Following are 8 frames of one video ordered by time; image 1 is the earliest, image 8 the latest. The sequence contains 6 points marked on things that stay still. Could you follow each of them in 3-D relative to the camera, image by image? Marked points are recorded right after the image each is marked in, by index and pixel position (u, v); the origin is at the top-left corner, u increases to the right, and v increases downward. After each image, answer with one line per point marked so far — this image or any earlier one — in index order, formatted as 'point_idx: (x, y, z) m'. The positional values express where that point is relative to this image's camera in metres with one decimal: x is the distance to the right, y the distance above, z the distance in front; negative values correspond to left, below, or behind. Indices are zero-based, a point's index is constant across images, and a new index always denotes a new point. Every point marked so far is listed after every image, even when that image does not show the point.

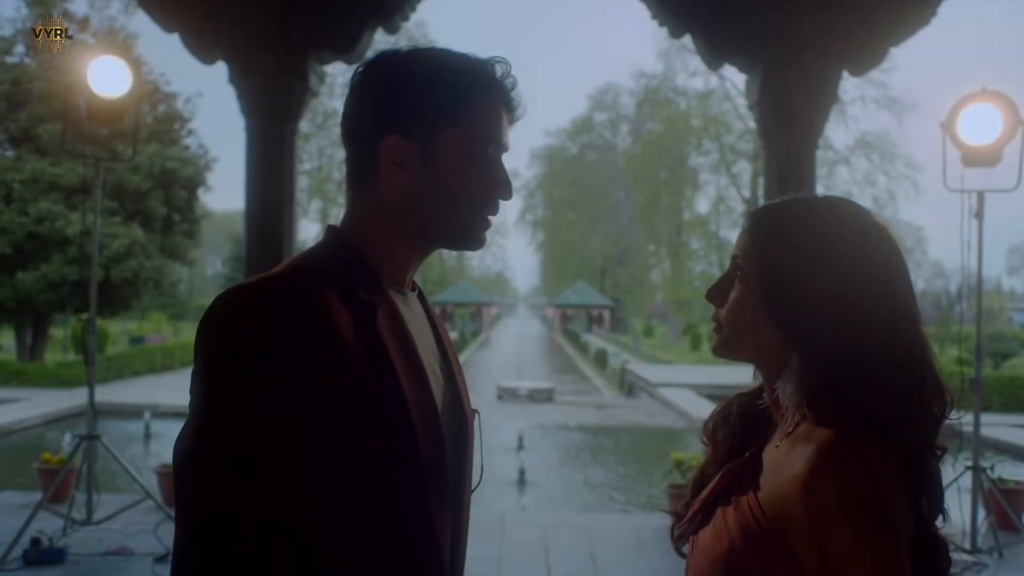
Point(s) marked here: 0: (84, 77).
0: (-1.6, +0.8, +4.3) m
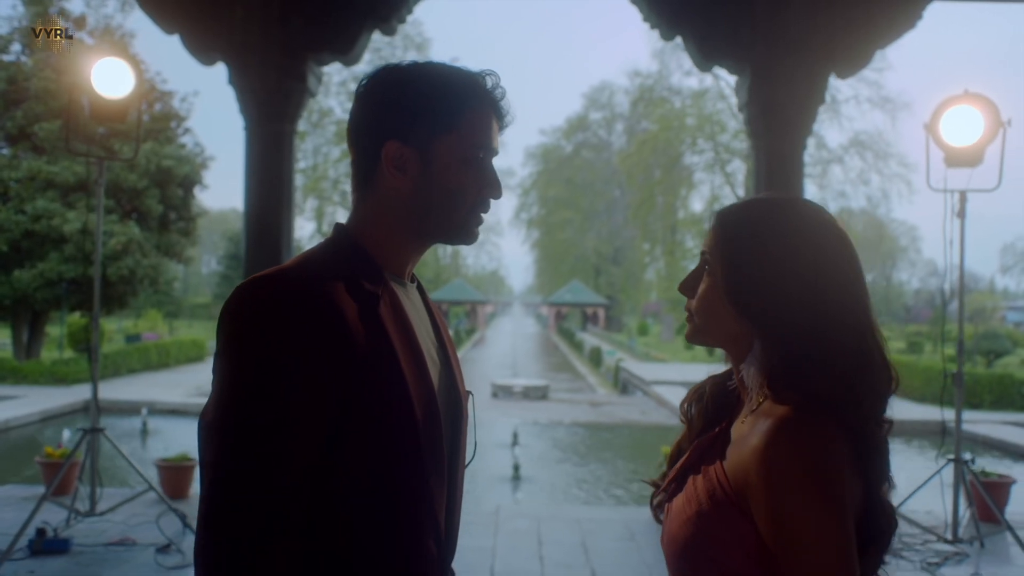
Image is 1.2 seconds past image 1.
0: (-1.6, +0.8, +4.4) m
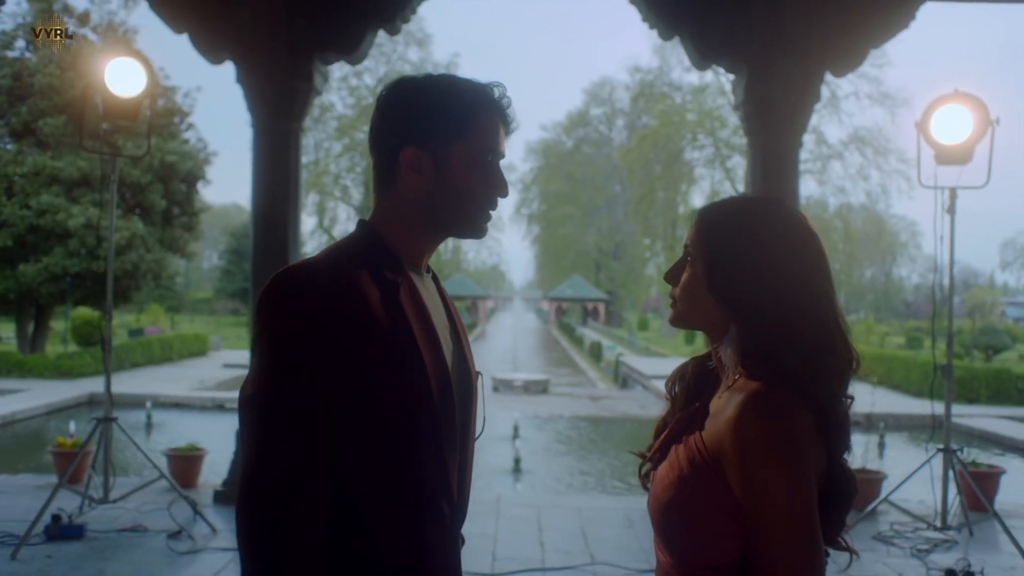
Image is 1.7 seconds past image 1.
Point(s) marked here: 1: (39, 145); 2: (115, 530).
0: (-1.6, +0.8, +4.5) m
1: (-6.3, +1.9, +15.0) m
2: (-1.6, -1.0, +4.5) m
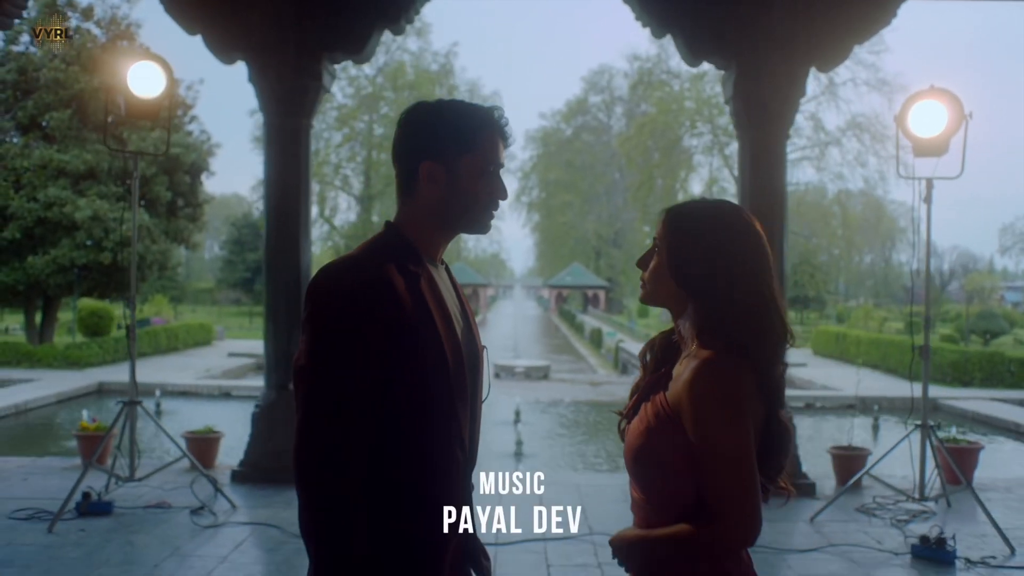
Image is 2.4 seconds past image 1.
0: (-1.6, +0.9, +4.8) m
1: (-6.3, +2.0, +15.2) m
2: (-1.6, -0.9, +4.8) m
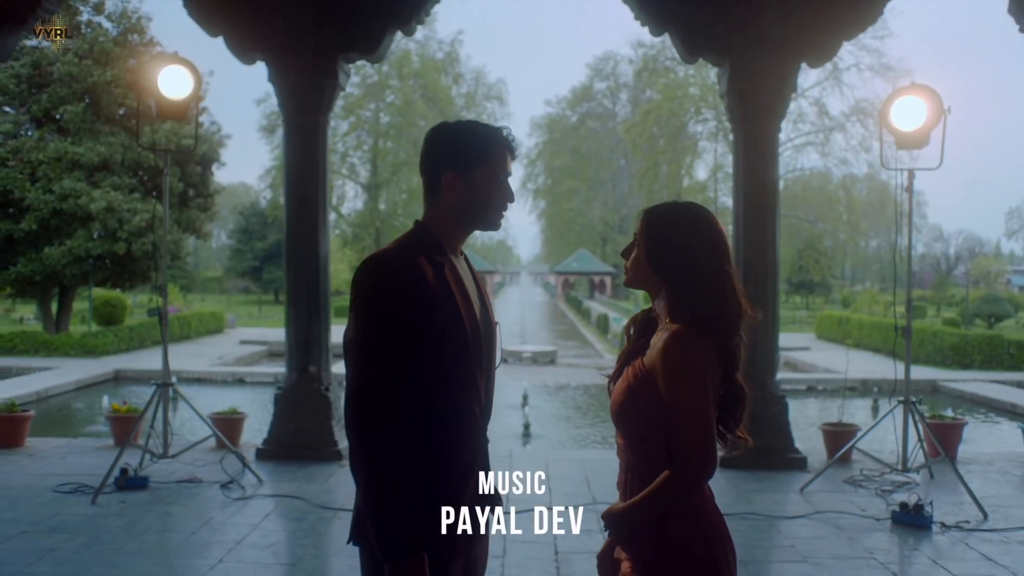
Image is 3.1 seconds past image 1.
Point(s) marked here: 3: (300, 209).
0: (-1.6, +0.9, +5.1) m
1: (-6.2, +2.2, +15.6) m
2: (-1.6, -0.9, +5.2) m
3: (-1.1, +0.4, +6.0) m
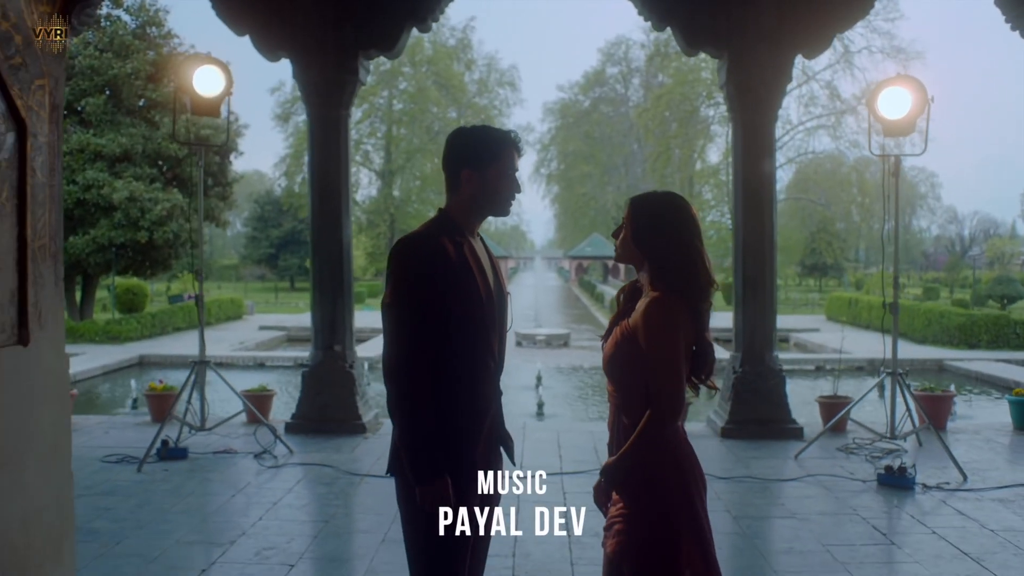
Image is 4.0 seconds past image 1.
0: (-1.6, +1.0, +5.5) m
1: (-6.1, +2.3, +16.0) m
2: (-1.5, -0.8, +5.6) m
3: (-1.1, +0.5, +6.4) m
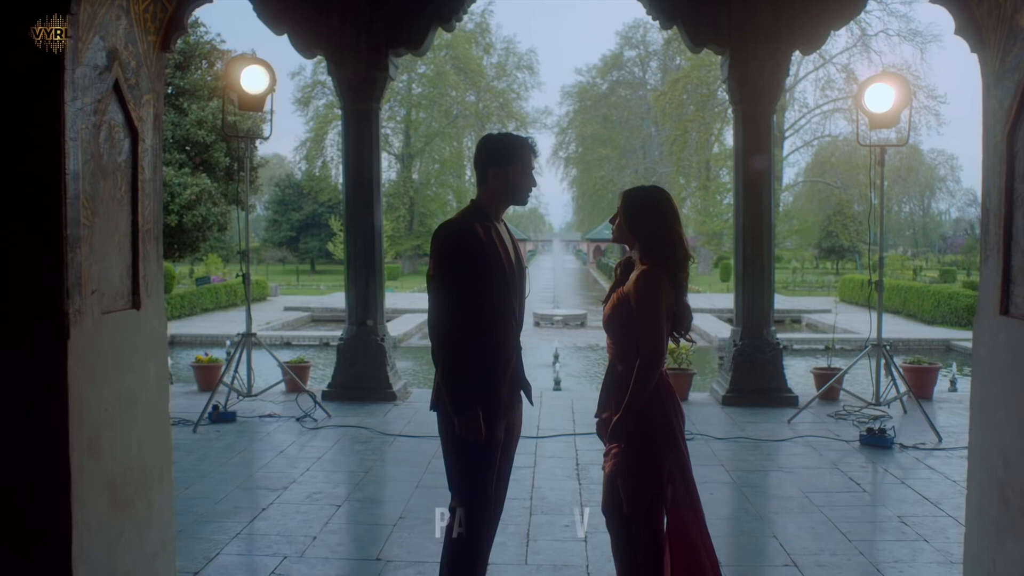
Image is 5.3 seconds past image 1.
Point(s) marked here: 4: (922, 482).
0: (-1.5, +1.1, +6.0) m
1: (-5.8, +2.6, +16.6) m
2: (-1.4, -0.7, +6.1) m
3: (-1.0, +0.6, +6.9) m
4: (+1.7, -0.8, +4.8) m
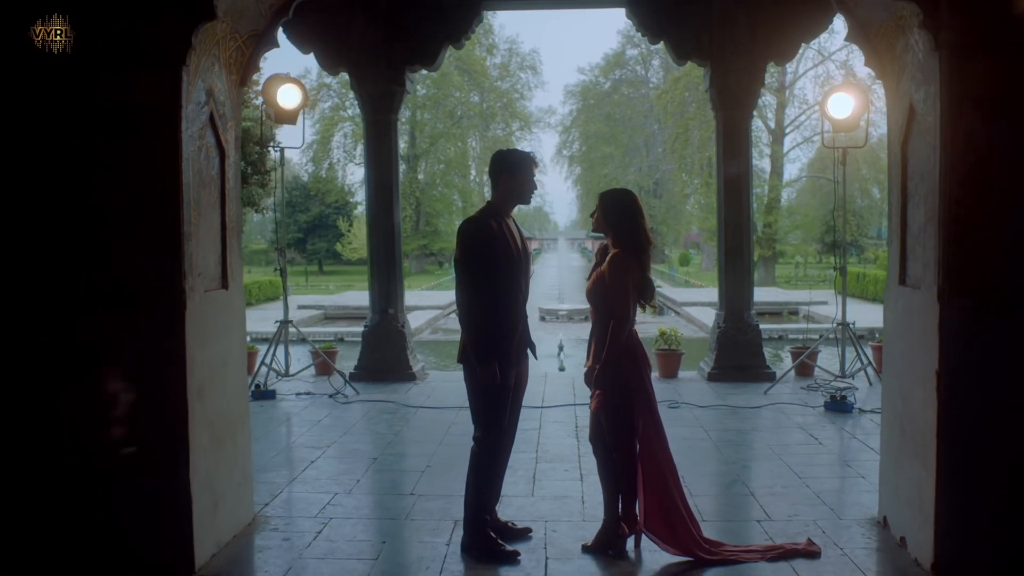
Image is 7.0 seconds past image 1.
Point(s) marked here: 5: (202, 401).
0: (-1.4, +1.2, +6.8) m
1: (-5.7, +2.6, +17.4) m
2: (-1.3, -0.7, +6.9) m
3: (-0.9, +0.7, +7.7) m
4: (+1.8, -0.7, +5.6) m
5: (-0.9, -0.3, +3.4) m
